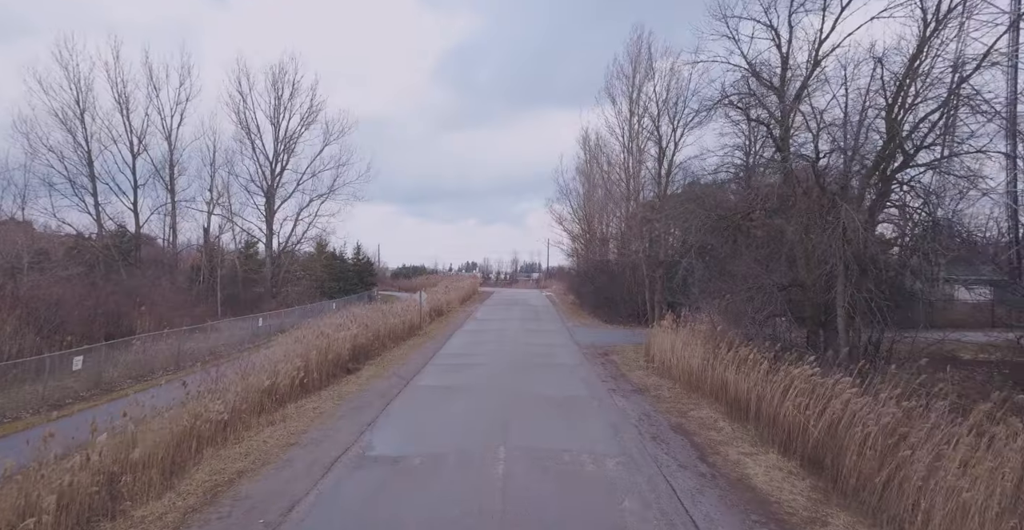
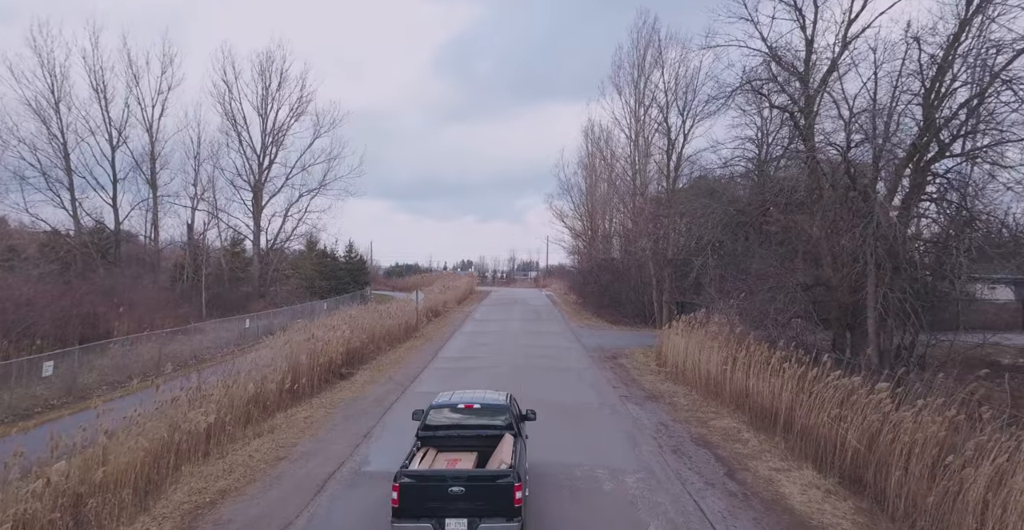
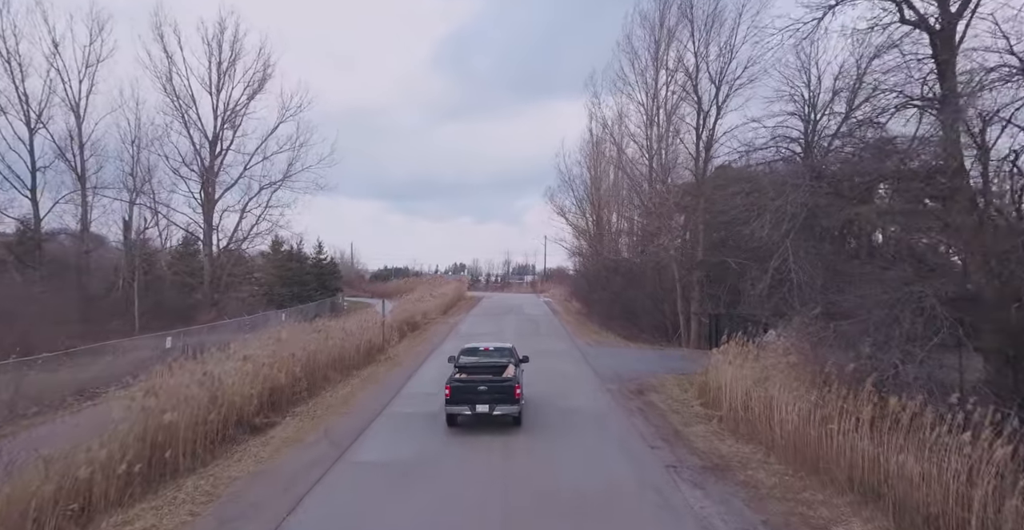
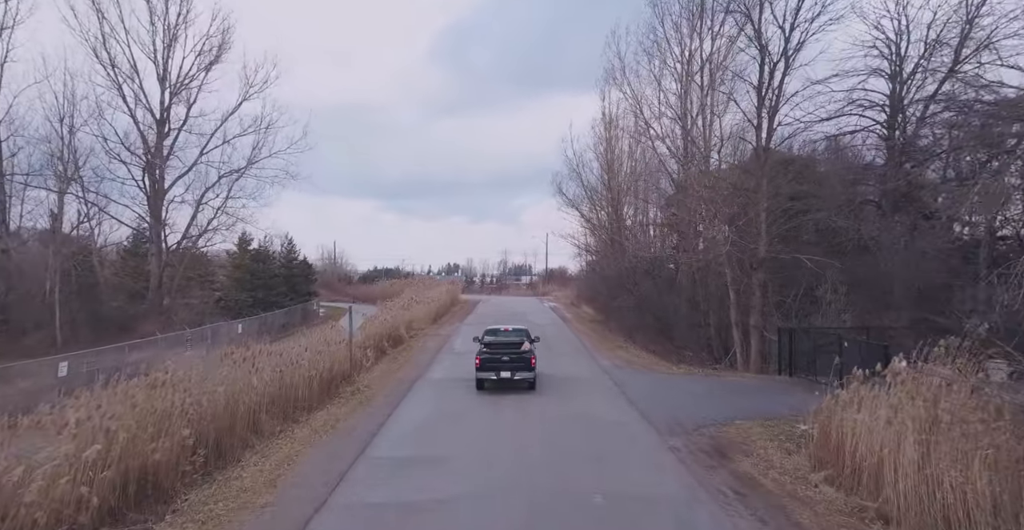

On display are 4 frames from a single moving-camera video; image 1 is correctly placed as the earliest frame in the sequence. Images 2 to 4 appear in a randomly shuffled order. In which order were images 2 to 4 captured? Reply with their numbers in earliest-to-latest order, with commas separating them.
2, 3, 4
